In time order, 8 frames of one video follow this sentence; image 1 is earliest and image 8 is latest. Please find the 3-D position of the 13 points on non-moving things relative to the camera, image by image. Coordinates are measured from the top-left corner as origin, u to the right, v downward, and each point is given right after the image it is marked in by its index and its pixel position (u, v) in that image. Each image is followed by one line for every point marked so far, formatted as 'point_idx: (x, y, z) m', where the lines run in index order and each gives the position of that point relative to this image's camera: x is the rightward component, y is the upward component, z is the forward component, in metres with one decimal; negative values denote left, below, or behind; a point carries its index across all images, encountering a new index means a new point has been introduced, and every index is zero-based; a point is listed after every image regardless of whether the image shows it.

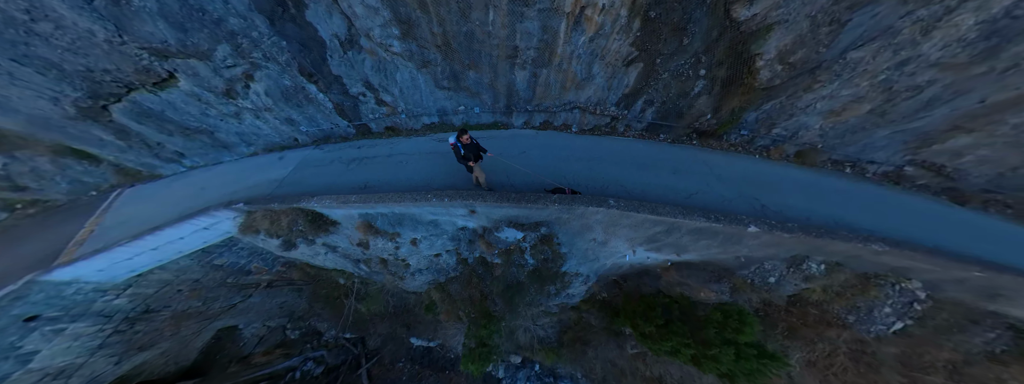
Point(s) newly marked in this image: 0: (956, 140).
0: (+11.4, +1.1, +4.8) m
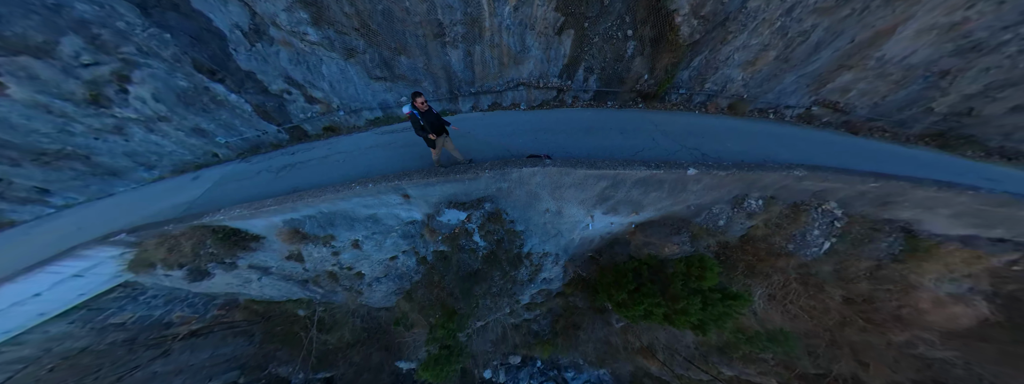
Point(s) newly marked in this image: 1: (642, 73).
0: (+9.8, +3.3, +5.5) m
1: (+4.1, +3.7, +5.9) m
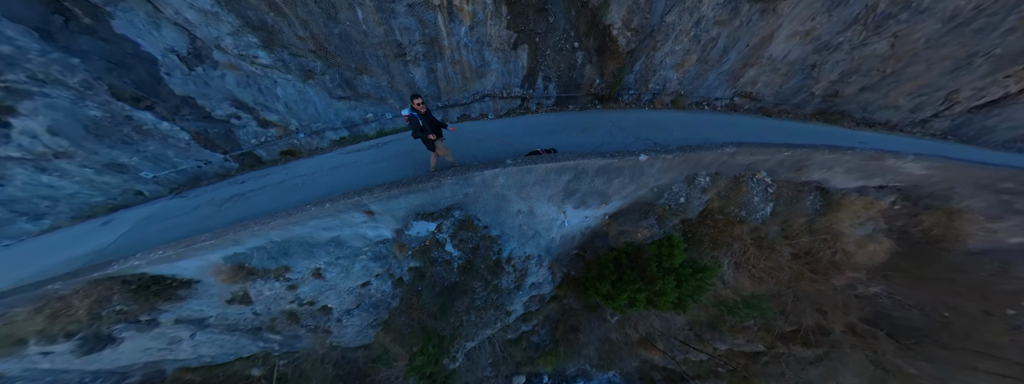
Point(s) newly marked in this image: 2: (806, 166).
0: (+8.6, +4.3, +6.8) m
1: (+2.9, +4.0, +6.6) m
2: (+9.0, +0.8, +5.8) m
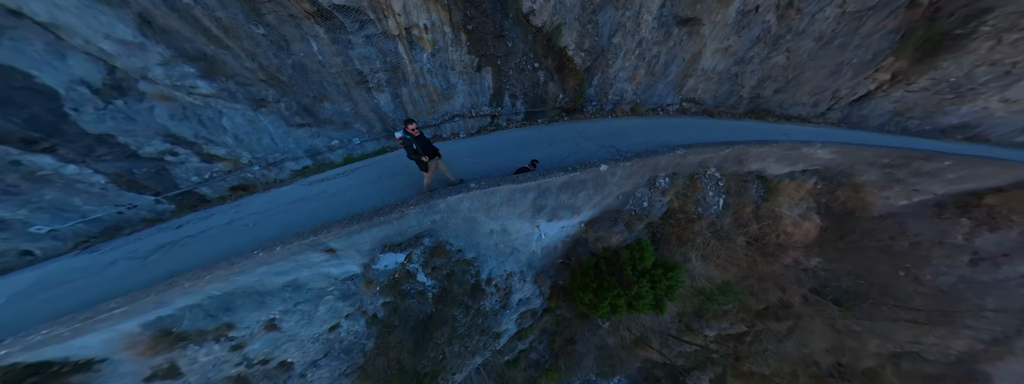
0: (+7.3, +4.5, +7.8) m
1: (+1.7, +3.7, +7.1) m
2: (+8.2, +1.2, +6.6) m
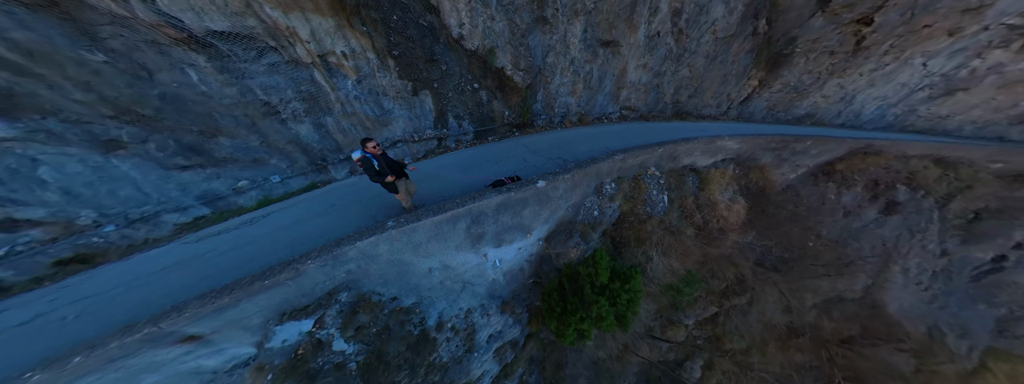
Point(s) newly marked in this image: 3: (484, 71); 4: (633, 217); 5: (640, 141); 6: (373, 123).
0: (+5.0, +4.5, +8.7) m
1: (-0.3, +3.0, +7.2) m
2: (+6.4, +1.5, +7.4) m
3: (-0.9, +4.0, +6.3) m
4: (+4.5, -0.8, +7.1) m
5: (+5.4, +2.2, +8.2) m
6: (-4.1, +2.0, +5.7) m
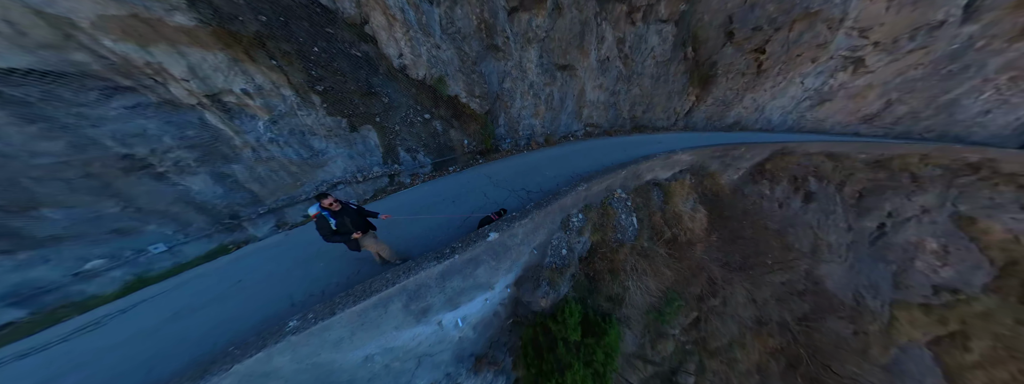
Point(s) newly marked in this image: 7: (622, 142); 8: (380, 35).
0: (+3.2, +3.6, +8.9) m
1: (-1.7, +1.8, +6.7) m
2: (+5.1, +0.8, +7.6) m
3: (-2.3, +2.8, +5.9) m
4: (+3.4, -1.6, +6.9) m
5: (+3.9, +1.4, +8.3) m
6: (-5.2, +0.6, +4.8) m
7: (+5.3, +2.4, +9.3) m
8: (-3.1, +3.7, +4.5) m
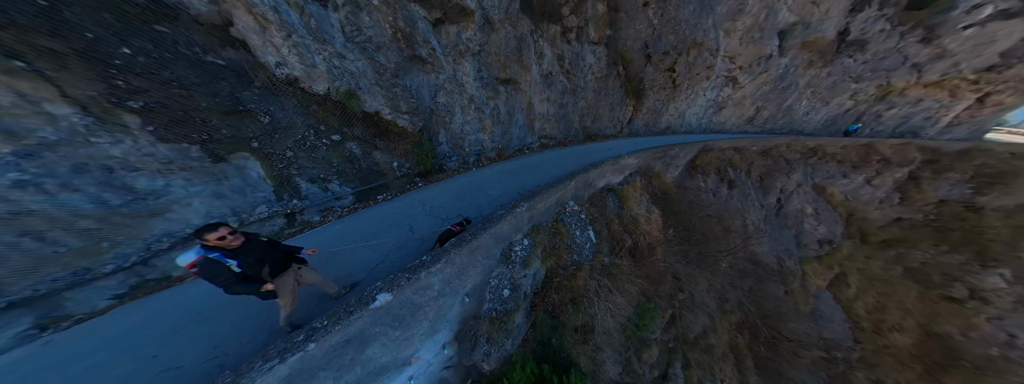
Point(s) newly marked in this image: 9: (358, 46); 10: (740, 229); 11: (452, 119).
0: (+0.8, +3.0, +8.8) m
1: (-3.5, +0.9, +5.7) m
2: (+3.2, +0.5, +7.5) m
3: (-4.1, +1.8, +4.8) m
4: (+2.0, -2.0, +6.4) m
5: (+1.9, +0.9, +8.1) m
6: (-6.5, -0.5, +3.2) m
7: (+3.0, +1.9, +9.4) m
8: (-4.8, +2.8, +3.5) m
9: (-3.7, +3.5, +4.7) m
10: (+12.7, -2.0, +10.7) m
11: (-2.1, +2.5, +6.6) m
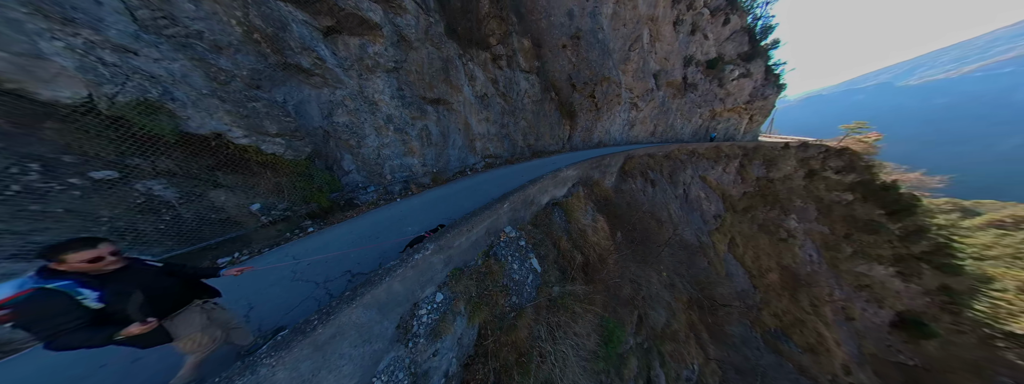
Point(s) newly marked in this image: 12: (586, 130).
0: (-1.9, +2.0, +8.1) m
1: (-5.2, -0.3, +4.0) m
2: (+0.9, -0.1, +7.2) m
3: (-5.7, +0.7, +3.1) m
4: (+0.3, -2.5, +5.5) m
5: (-0.5, +0.1, +7.5) m
6: (-7.5, -1.7, +0.7) m
7: (+0.2, +1.1, +9.1) m
8: (-6.3, +1.8, +1.7) m
9: (-5.6, +2.5, +3.2) m
10: (+9.9, -1.9, +12.0) m
11: (-4.3, +1.4, +5.3) m
12: (+5.1, +4.3, +13.2) m
